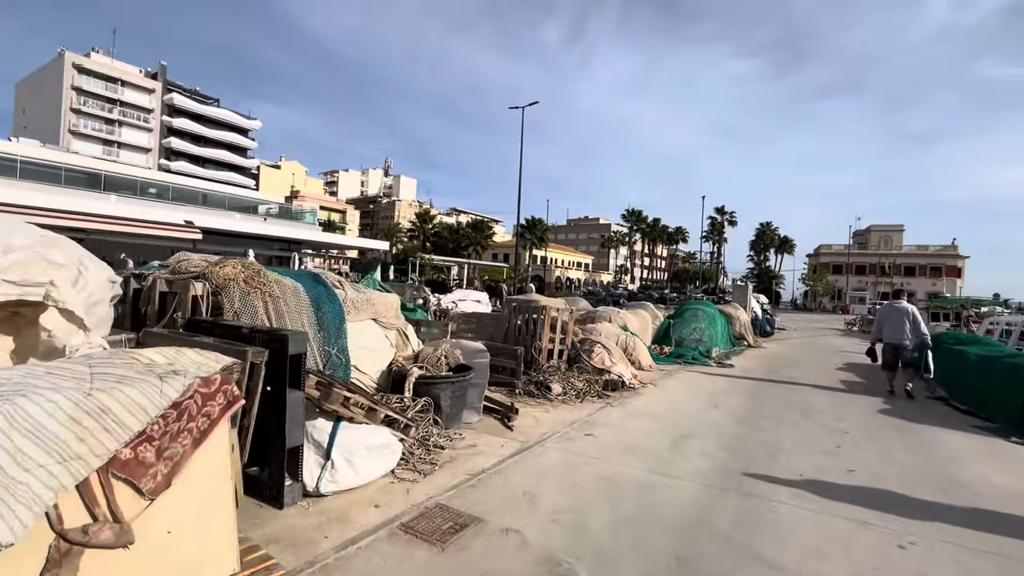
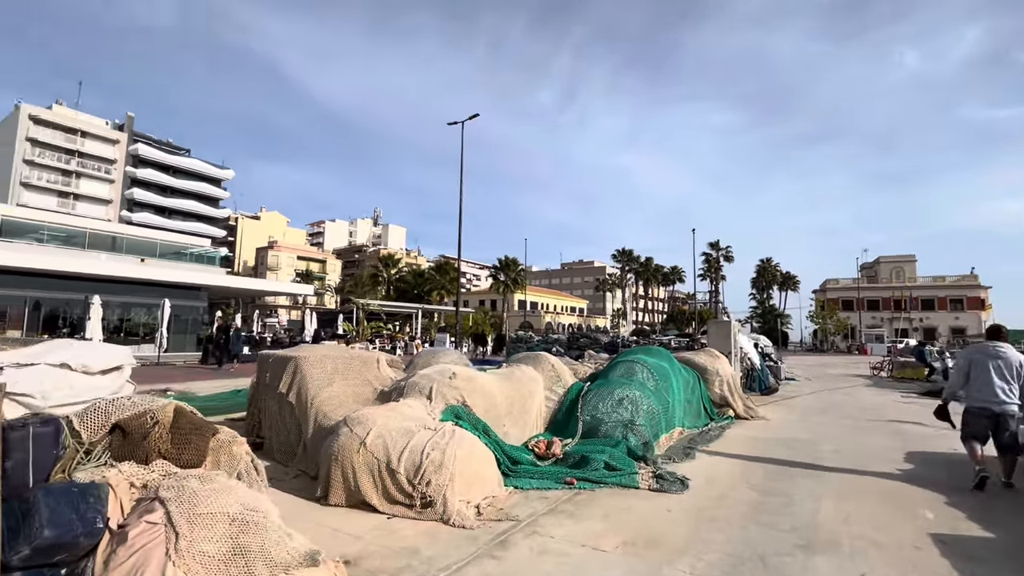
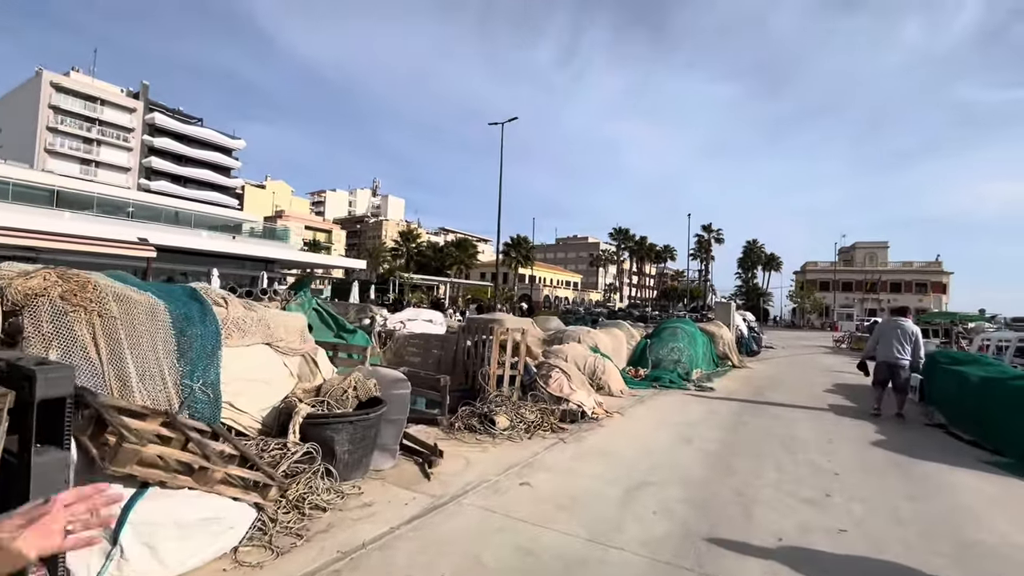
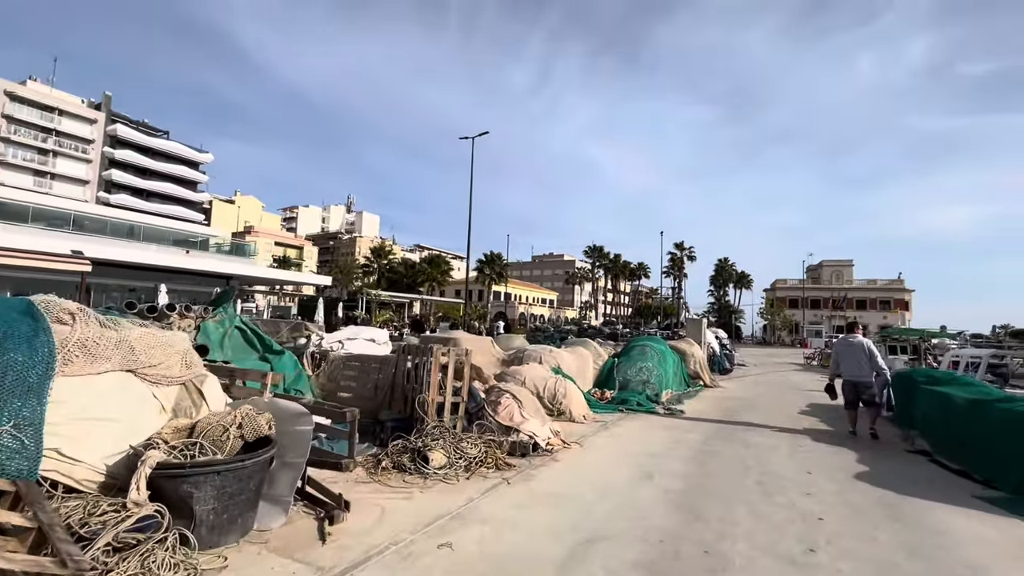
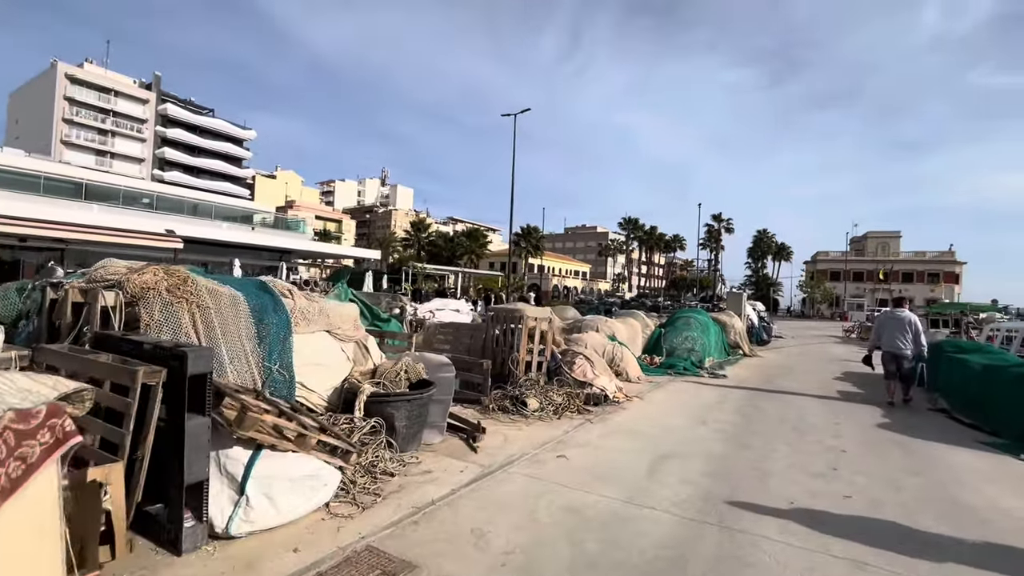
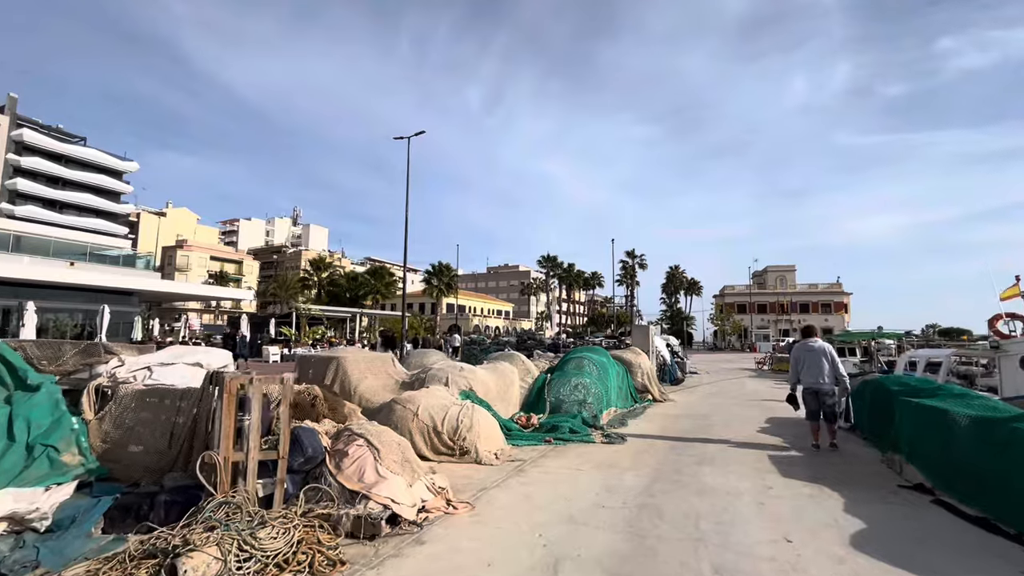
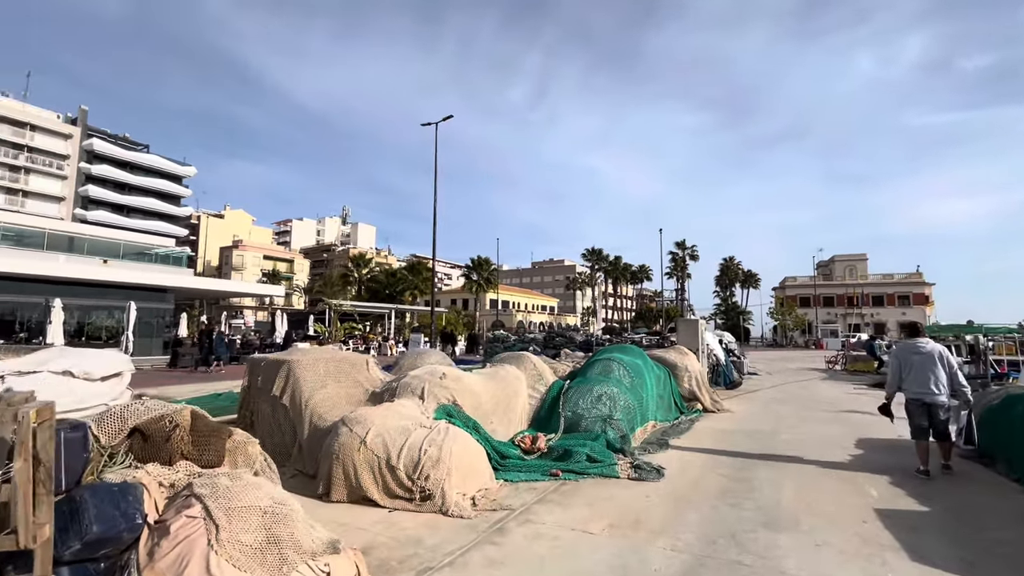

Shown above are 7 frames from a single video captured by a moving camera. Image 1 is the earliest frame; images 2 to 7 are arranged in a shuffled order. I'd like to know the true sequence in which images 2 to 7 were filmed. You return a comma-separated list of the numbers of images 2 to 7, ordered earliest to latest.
5, 3, 4, 6, 7, 2
